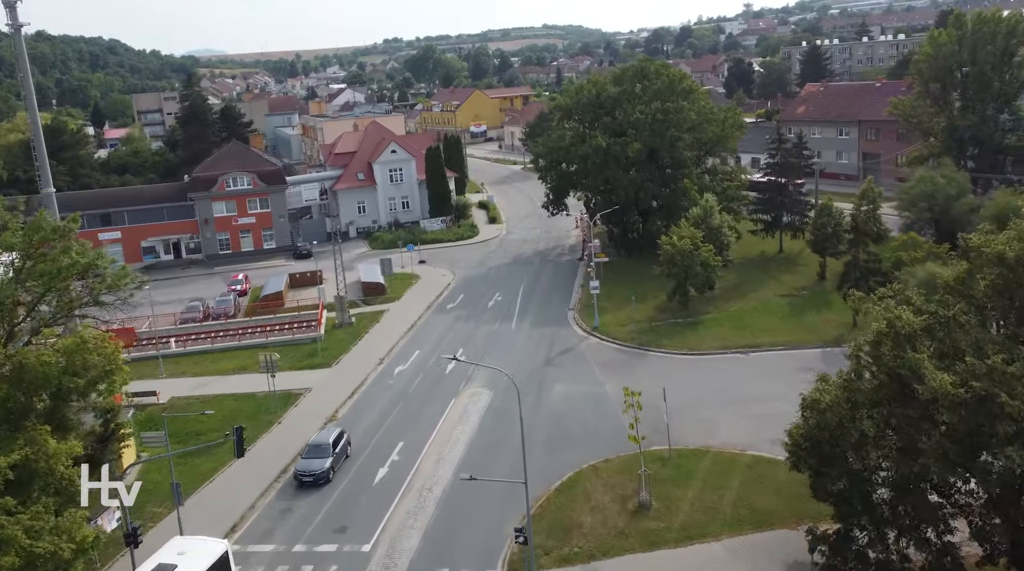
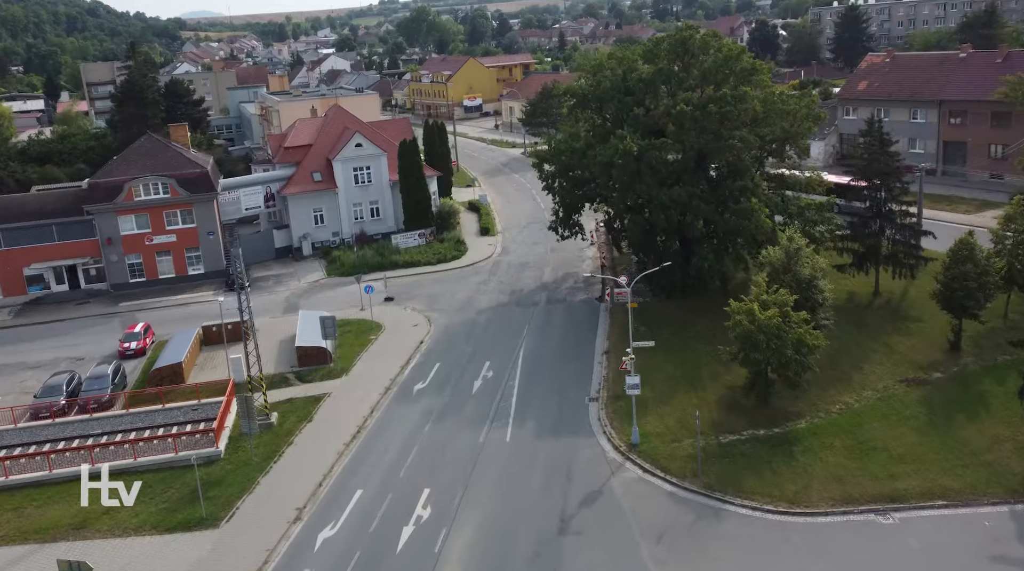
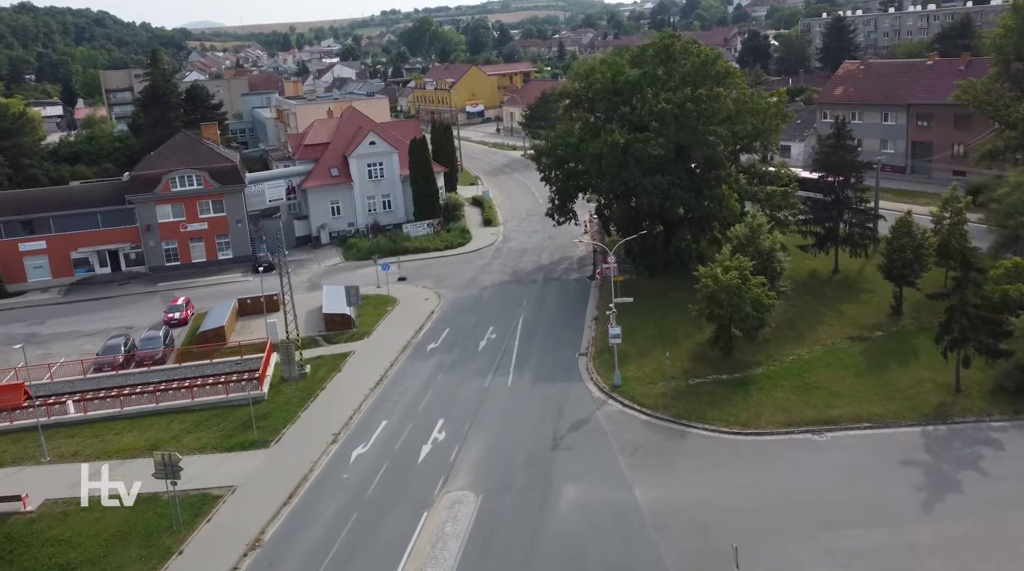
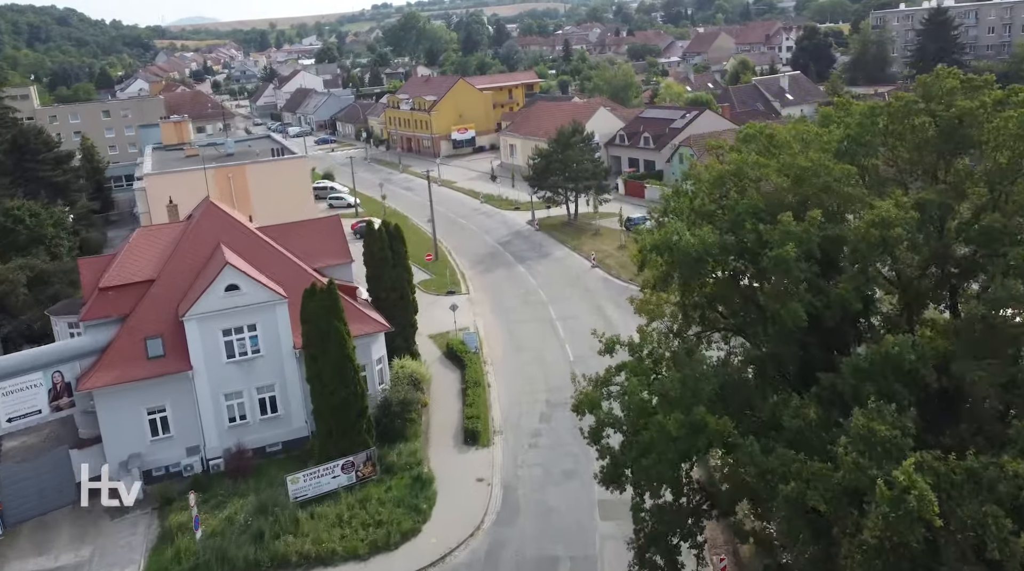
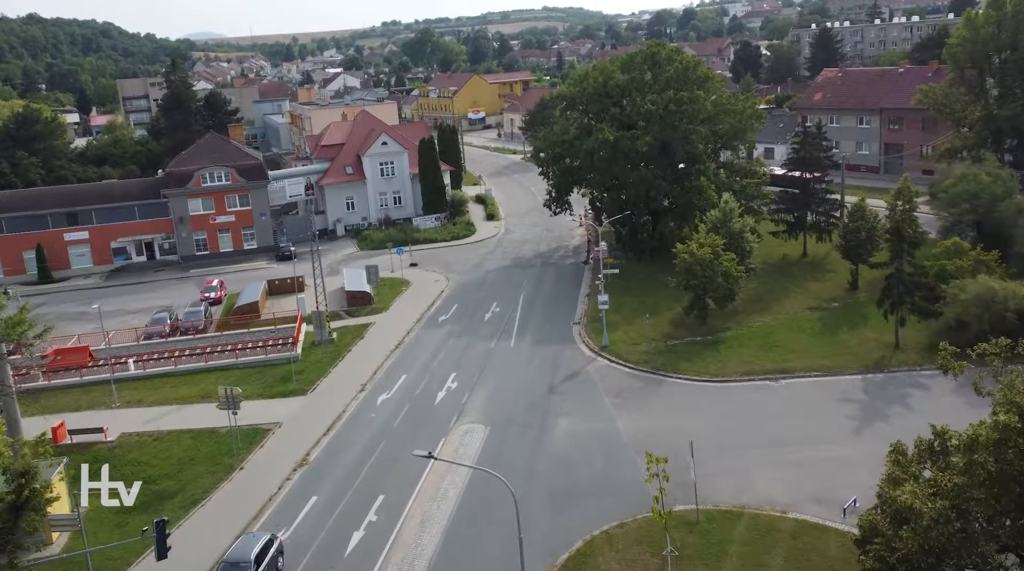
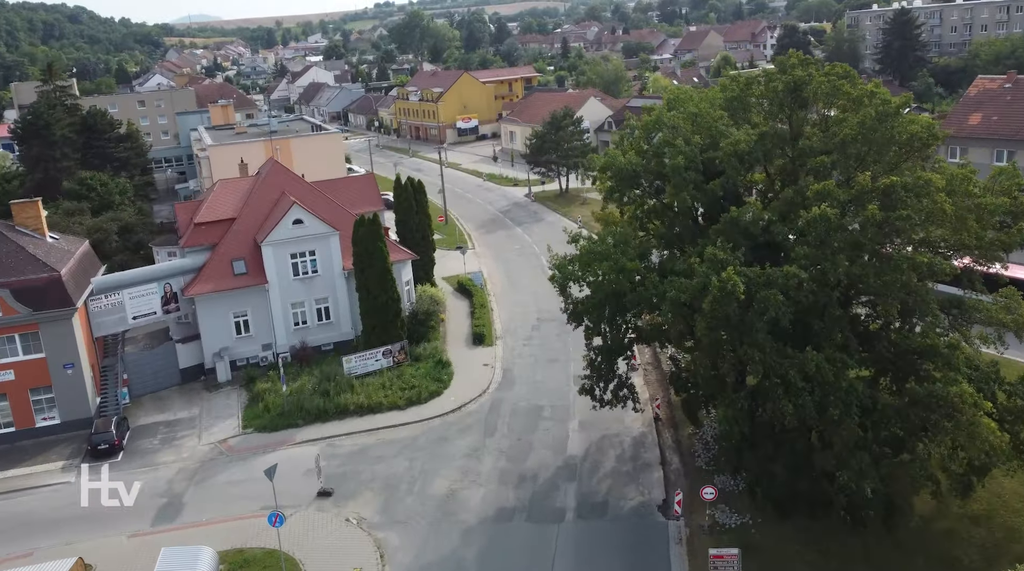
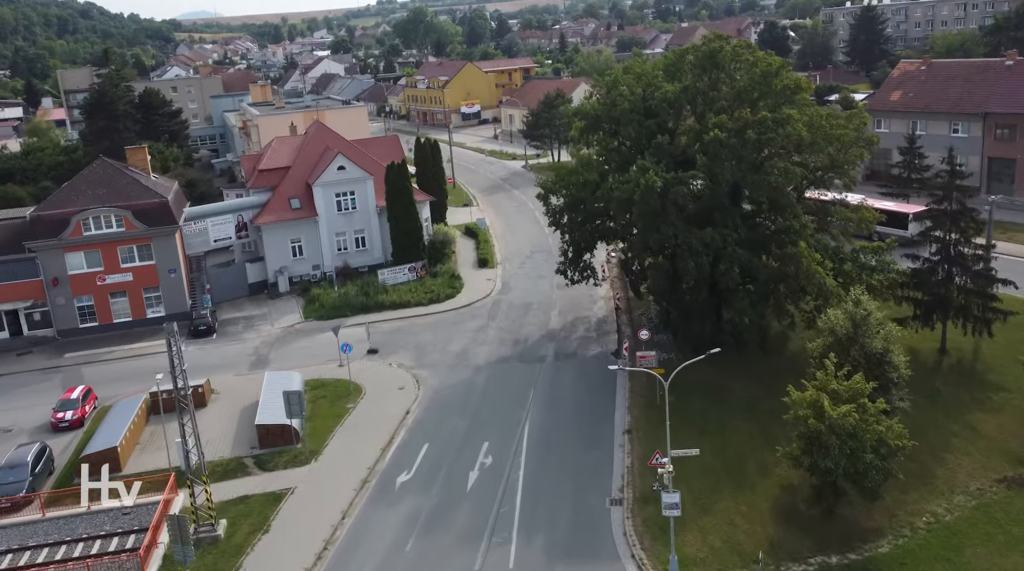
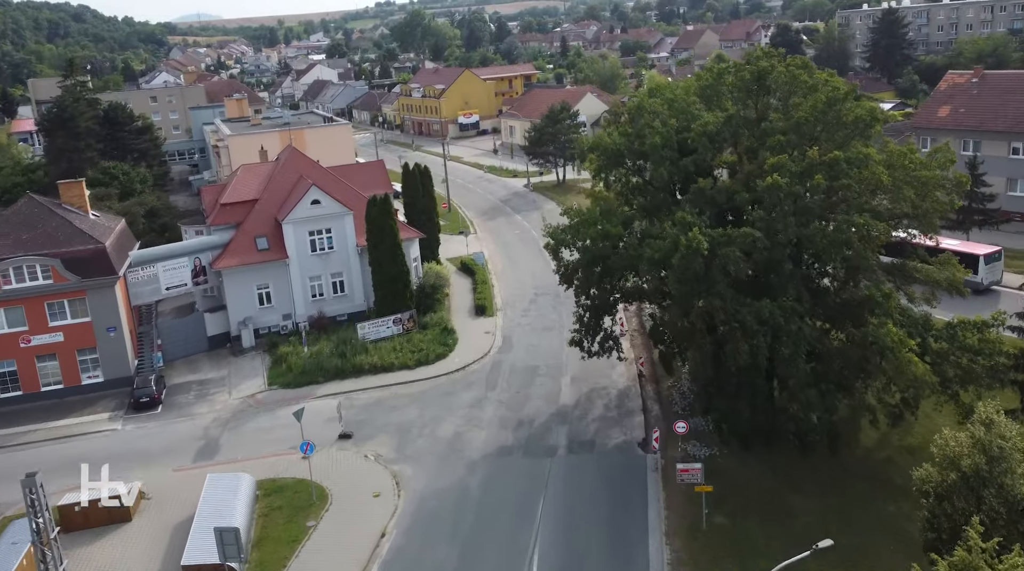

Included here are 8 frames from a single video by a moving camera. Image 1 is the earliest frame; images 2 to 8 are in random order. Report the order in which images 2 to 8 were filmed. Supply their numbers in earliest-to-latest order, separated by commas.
5, 3, 2, 7, 8, 6, 4
